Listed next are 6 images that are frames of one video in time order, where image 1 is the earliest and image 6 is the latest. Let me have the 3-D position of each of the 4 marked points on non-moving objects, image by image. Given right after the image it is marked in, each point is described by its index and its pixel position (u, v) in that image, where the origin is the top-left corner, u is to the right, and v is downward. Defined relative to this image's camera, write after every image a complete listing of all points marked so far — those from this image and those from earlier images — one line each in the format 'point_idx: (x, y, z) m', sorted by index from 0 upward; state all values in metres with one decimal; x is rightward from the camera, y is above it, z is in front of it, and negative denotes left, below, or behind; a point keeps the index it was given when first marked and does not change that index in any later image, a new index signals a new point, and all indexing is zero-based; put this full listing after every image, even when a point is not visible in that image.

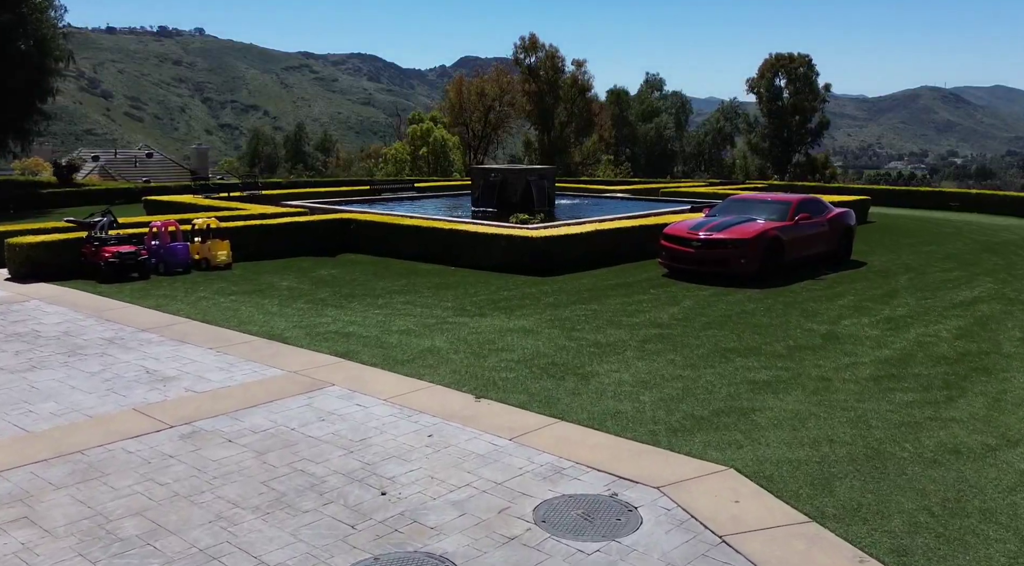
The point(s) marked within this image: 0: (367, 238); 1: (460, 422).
0: (-3.1, +0.9, +18.3) m
1: (-0.4, -1.2, +7.2) m
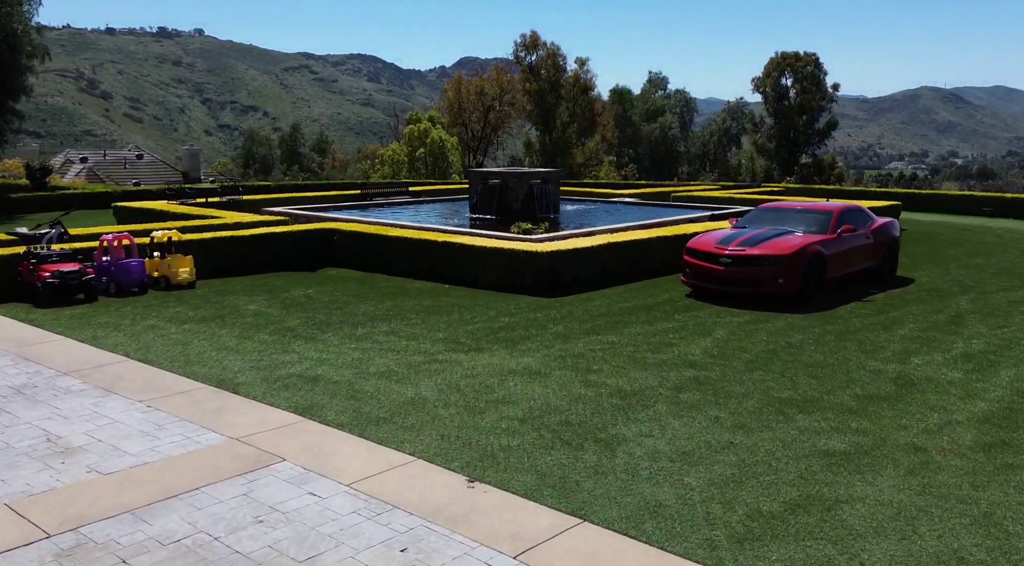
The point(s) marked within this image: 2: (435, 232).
0: (-3.1, +0.6, +16.5) m
1: (-0.4, -1.5, +5.3) m
2: (-1.7, +1.1, +18.9) m
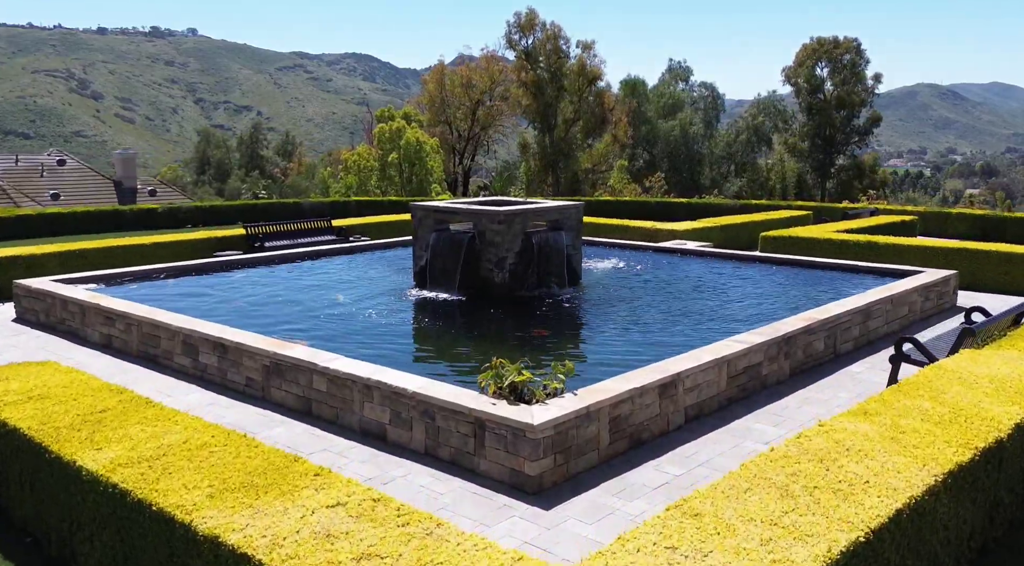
0: (-3.3, -1.3, +5.5) m
1: (-0.6, -3.4, -5.7) m
2: (-1.9, -0.8, +8.0) m
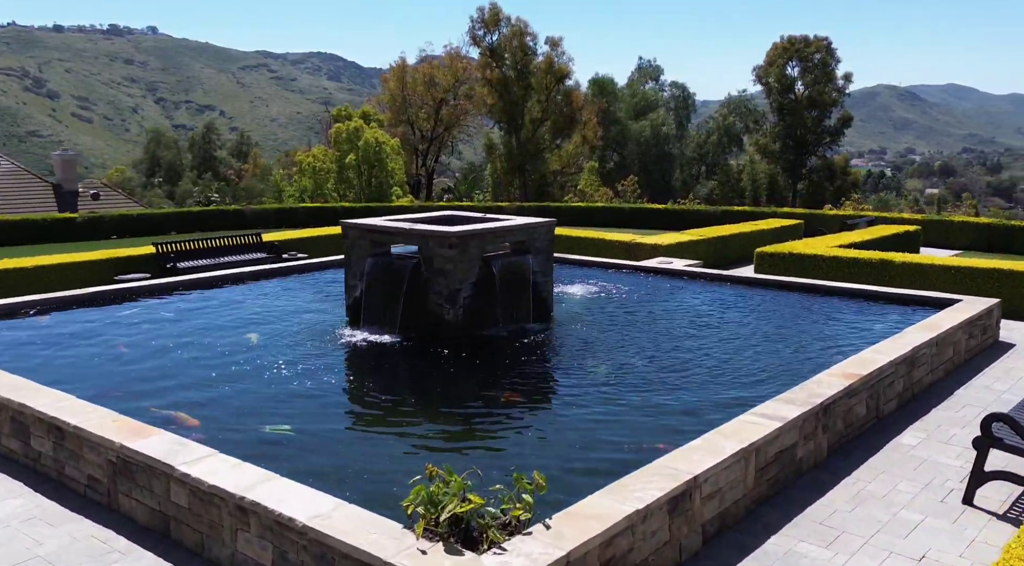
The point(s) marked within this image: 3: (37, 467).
0: (-3.6, -1.8, +3.0) m
1: (-0.4, -3.9, -8.0) m
2: (-2.3, -1.3, +5.5) m
3: (-3.7, -1.4, +6.7) m
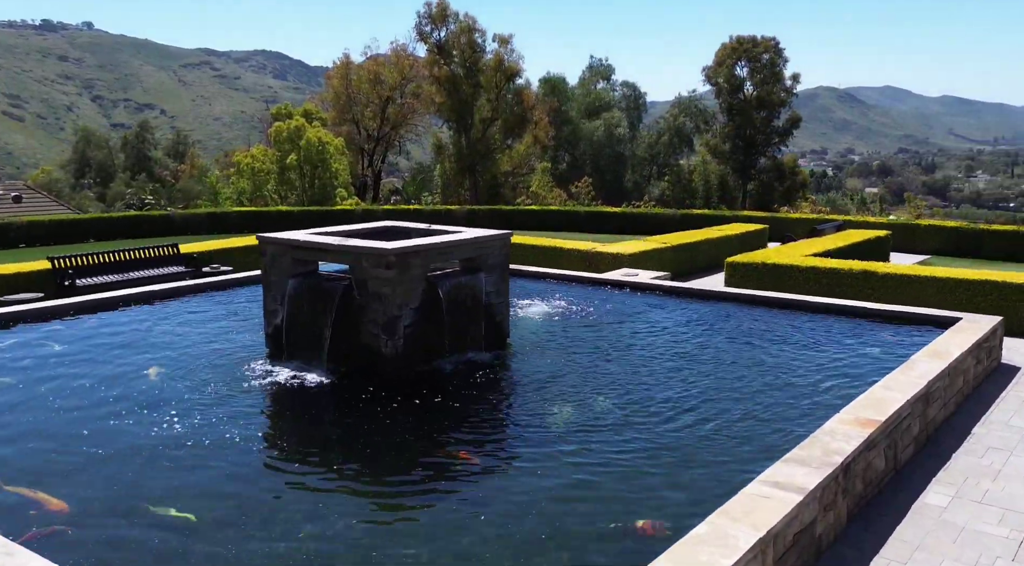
0: (-3.7, -2.0, +1.4) m
1: (+0.1, -4.1, -9.5) m
2: (-2.5, -1.5, +3.9) m
3: (-4.0, -1.7, +5.1) m
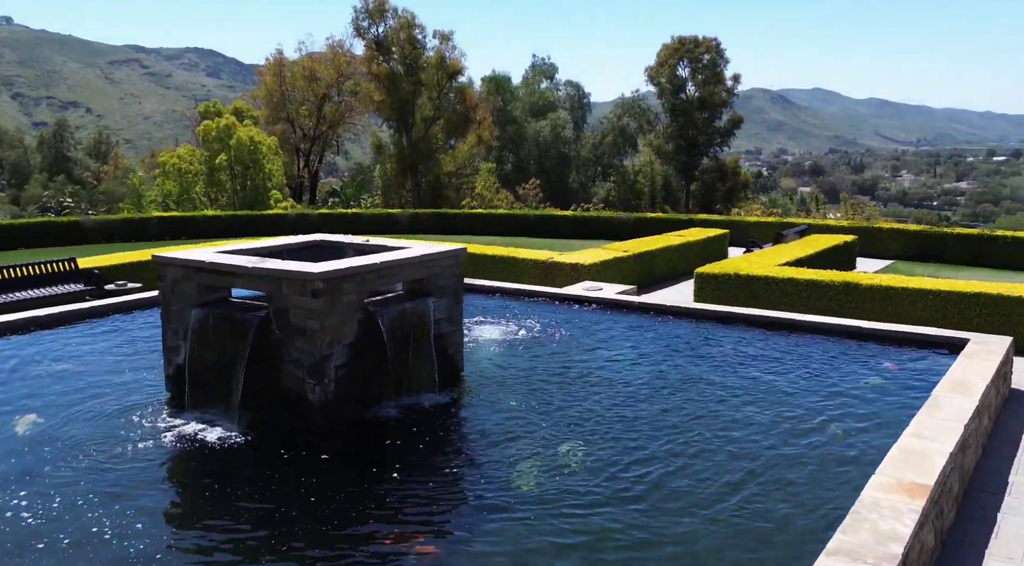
0: (-3.5, -2.3, -0.3) m
1: (+1.0, -4.3, -10.9) m
2: (-2.6, -1.8, +2.3) m
3: (-4.2, -2.0, +3.4) m
